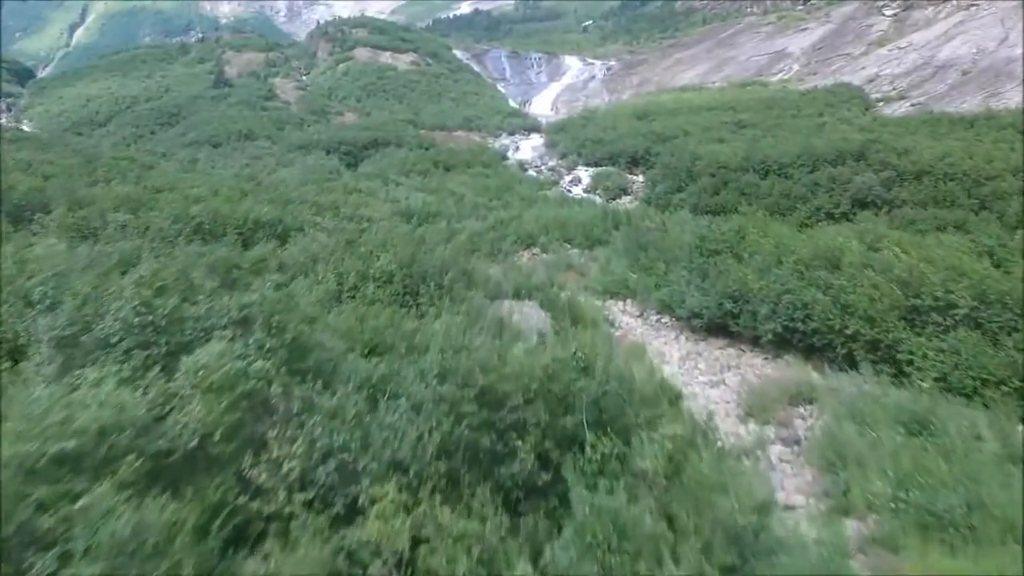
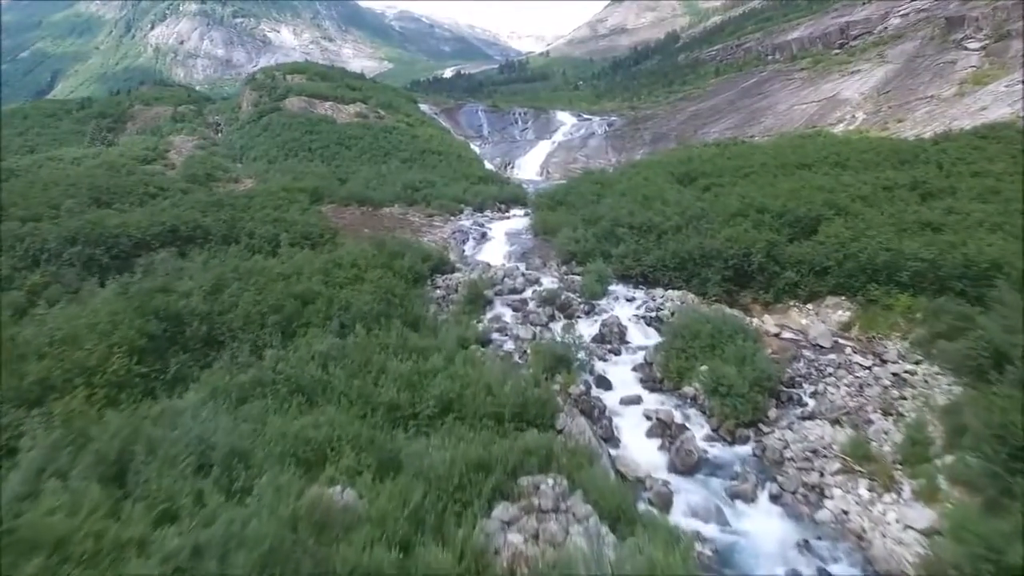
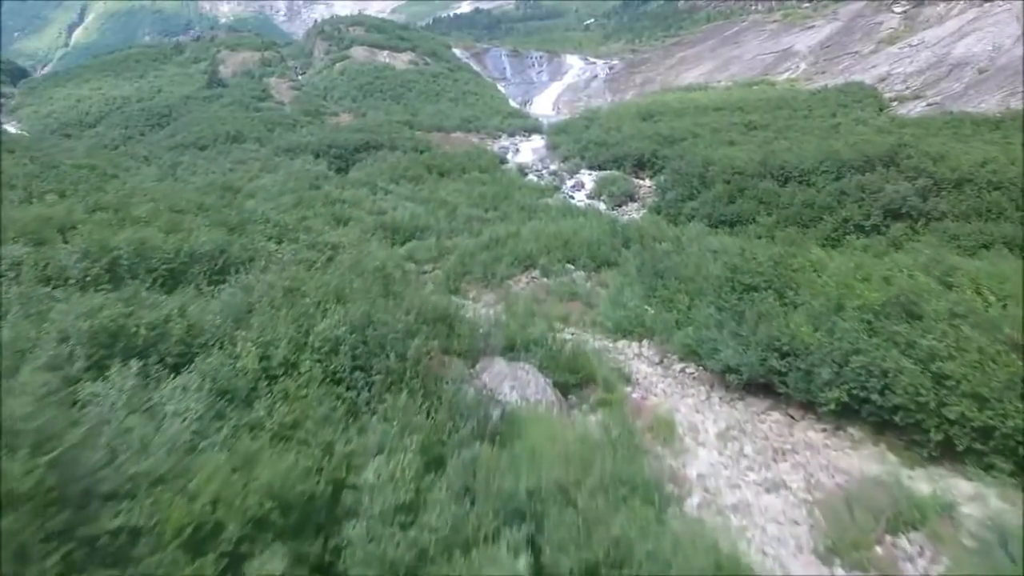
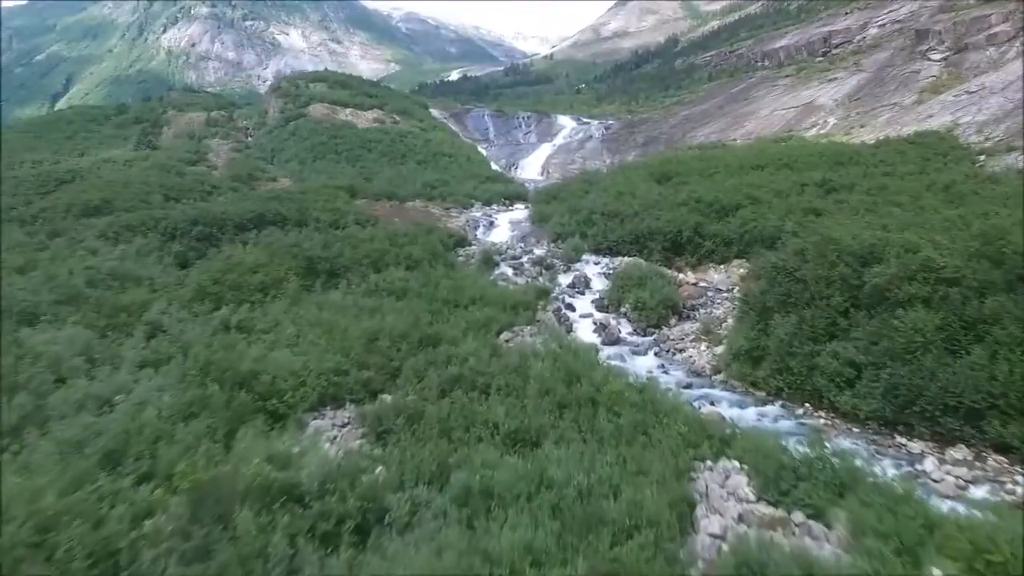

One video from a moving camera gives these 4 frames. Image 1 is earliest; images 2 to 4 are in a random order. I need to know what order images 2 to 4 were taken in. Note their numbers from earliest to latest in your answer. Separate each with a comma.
3, 4, 2
